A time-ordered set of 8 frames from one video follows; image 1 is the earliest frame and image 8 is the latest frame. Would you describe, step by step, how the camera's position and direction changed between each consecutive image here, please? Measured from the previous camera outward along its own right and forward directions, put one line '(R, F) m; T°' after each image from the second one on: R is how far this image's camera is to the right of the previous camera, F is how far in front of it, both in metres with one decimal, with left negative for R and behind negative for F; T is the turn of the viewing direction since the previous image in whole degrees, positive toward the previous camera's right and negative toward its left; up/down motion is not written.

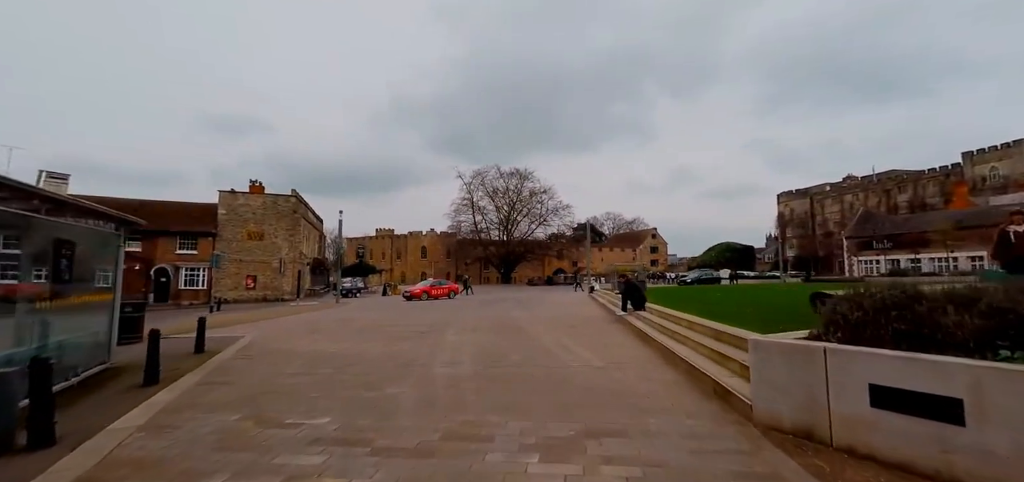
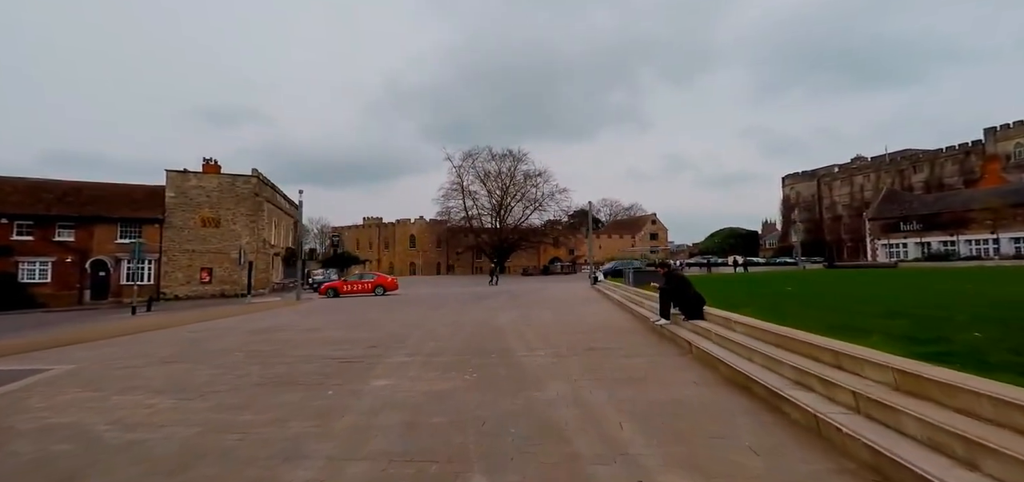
(+0.3, +6.2) m; +1°
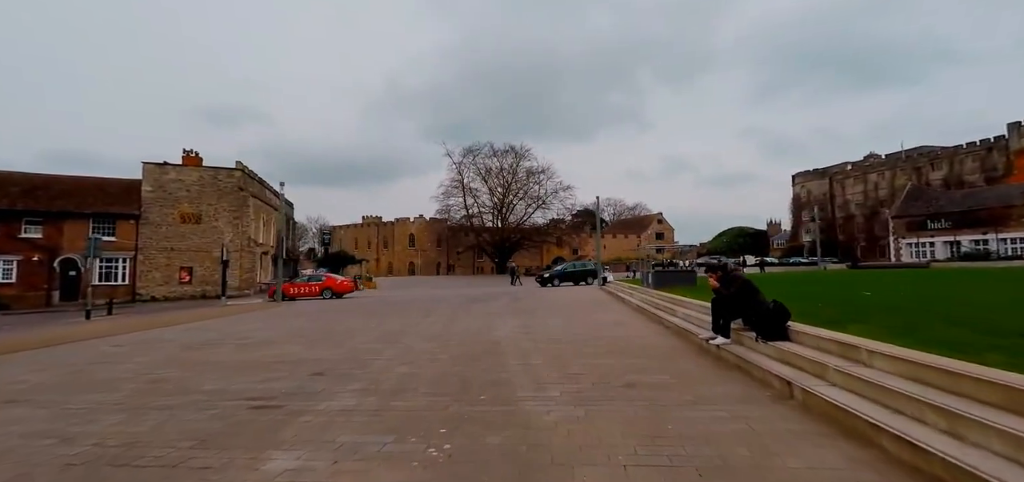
(0.0, +3.2) m; 0°
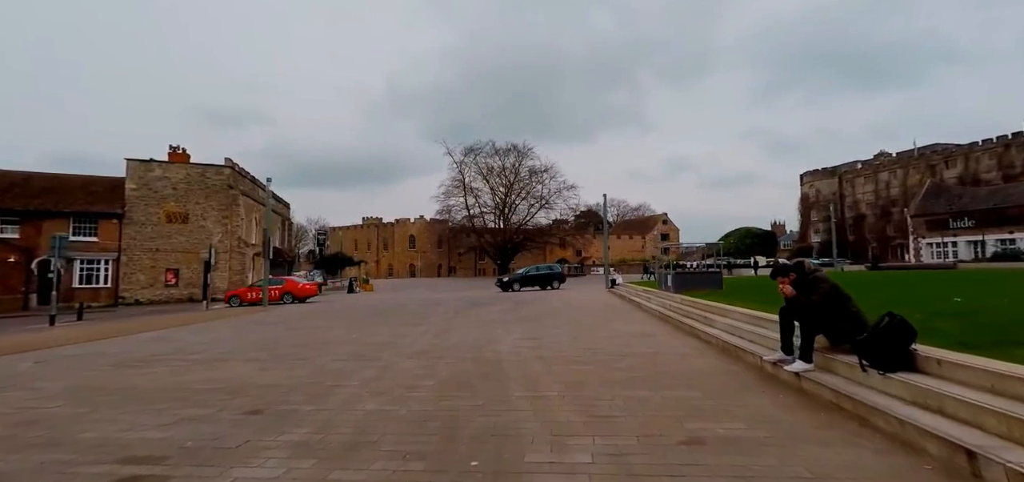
(0.0, +2.2) m; 0°
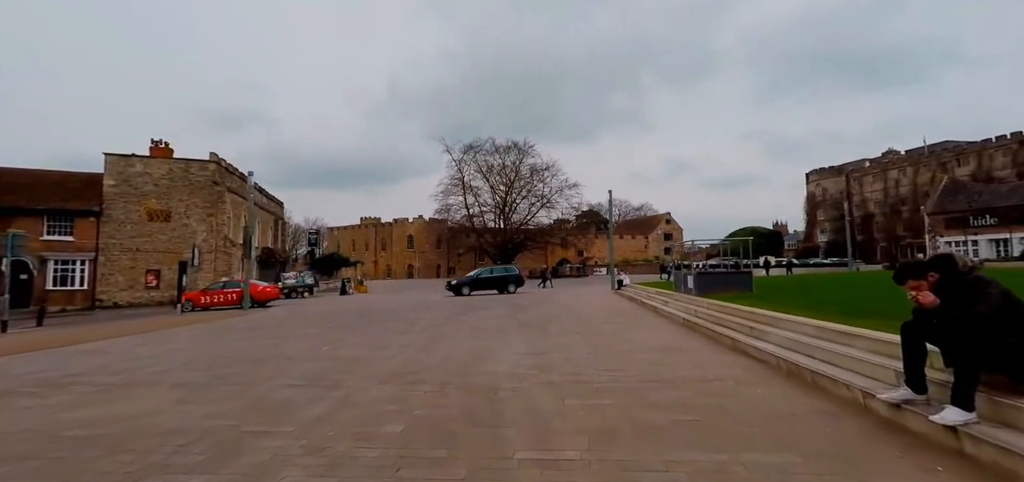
(0.0, +2.2) m; 0°
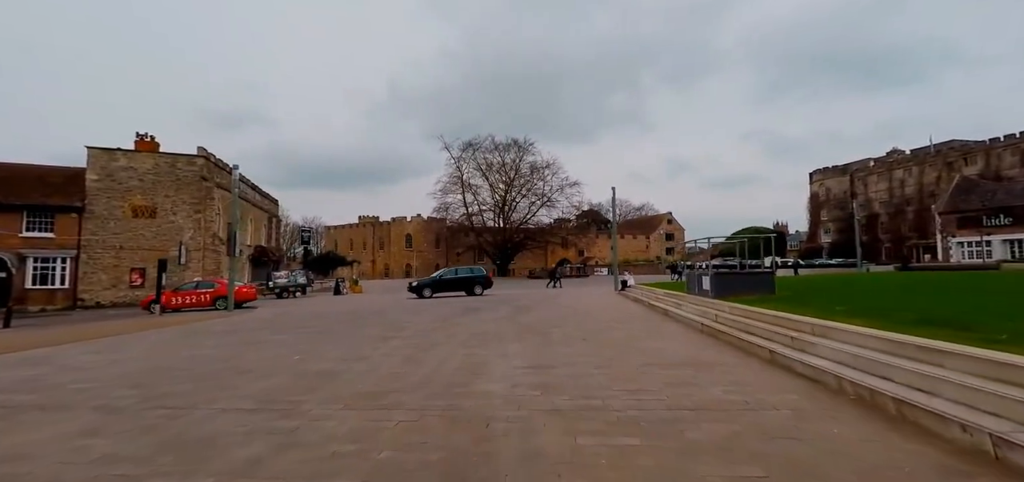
(0.0, +1.5) m; 0°
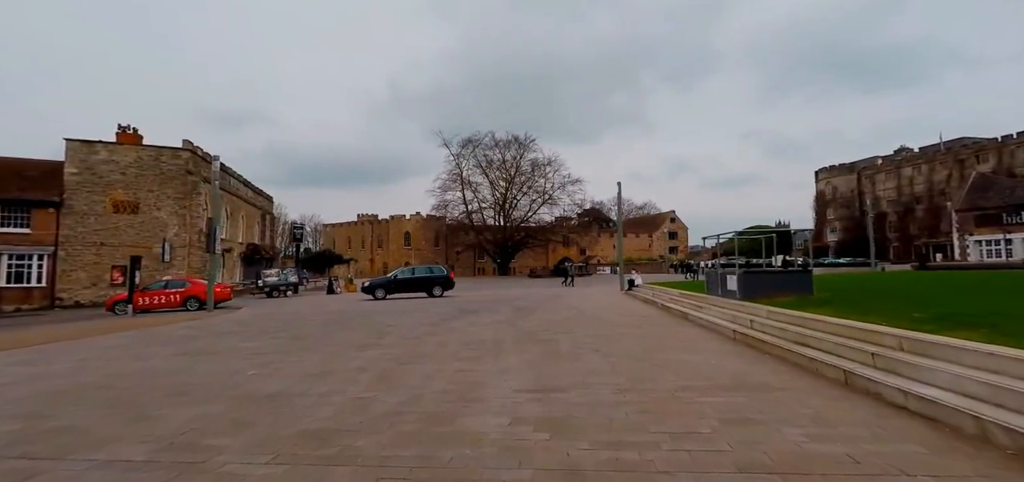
(0.0, +1.8) m; 0°
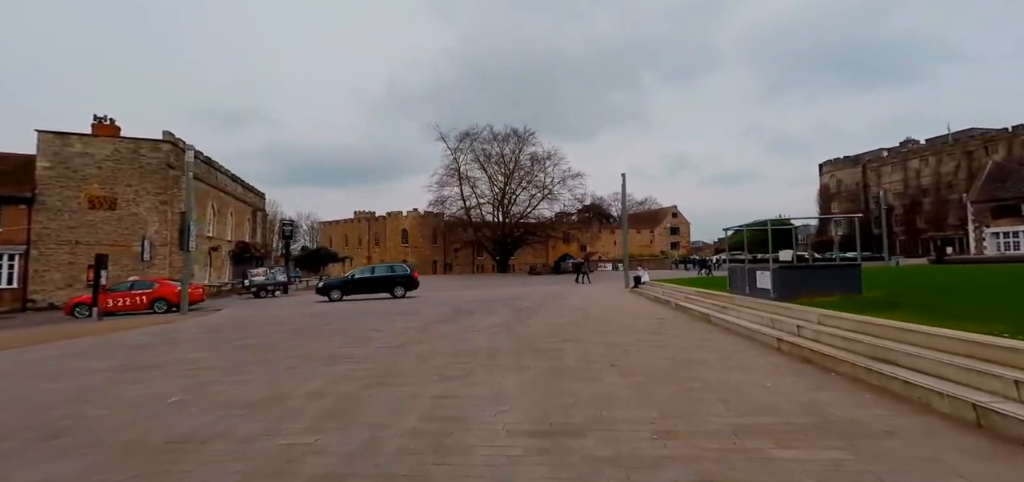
(+0.1, +1.9) m; 0°
